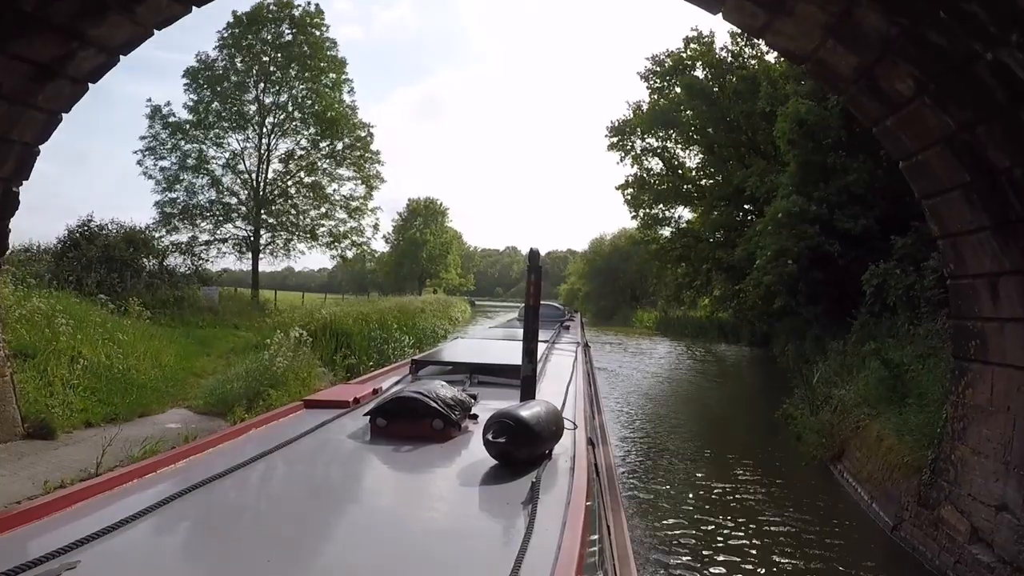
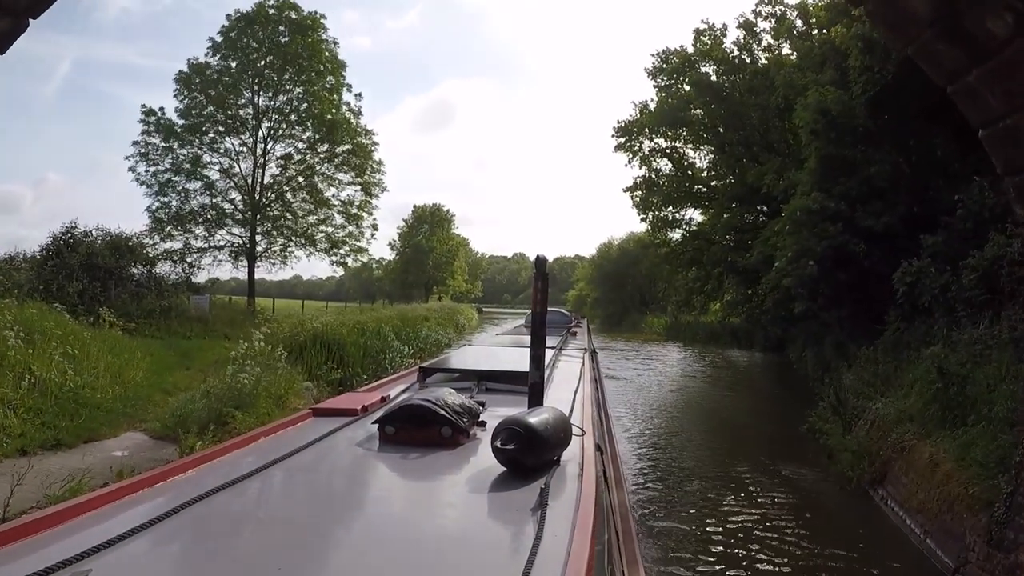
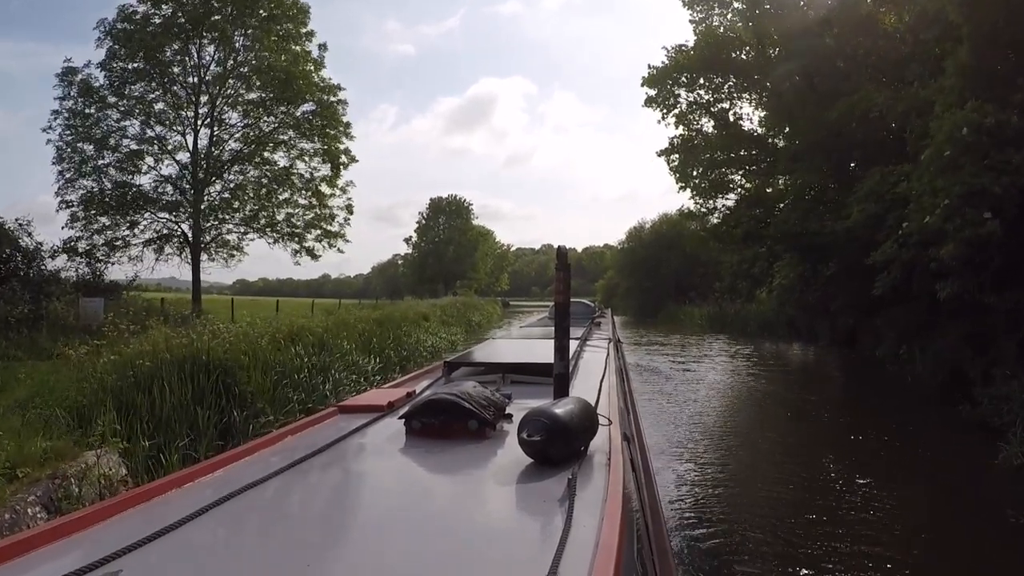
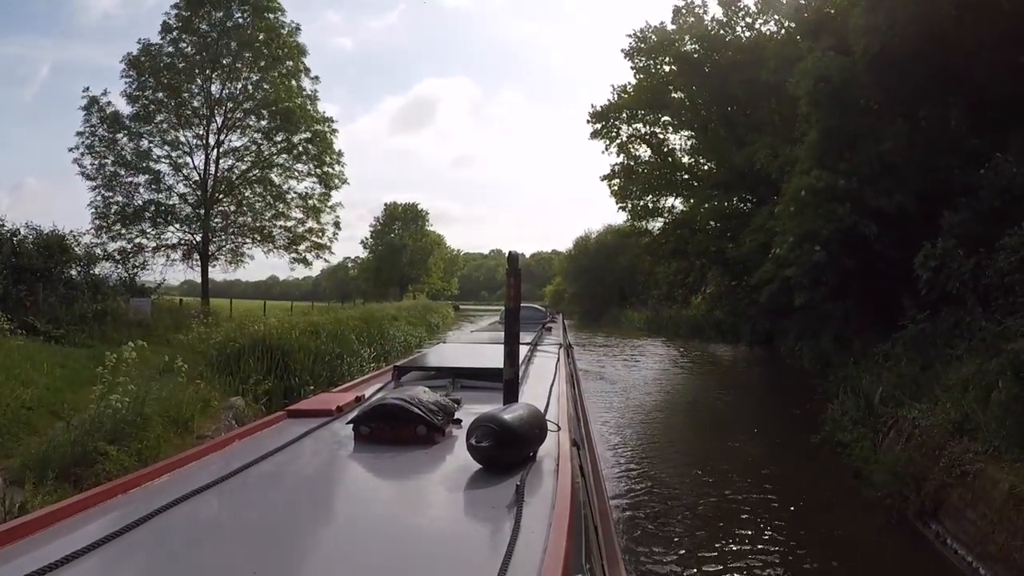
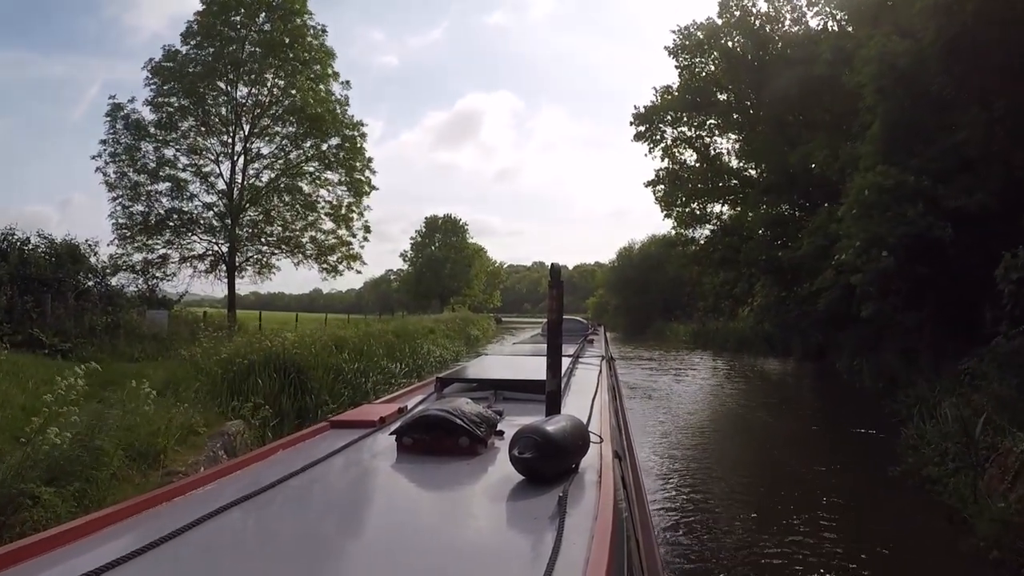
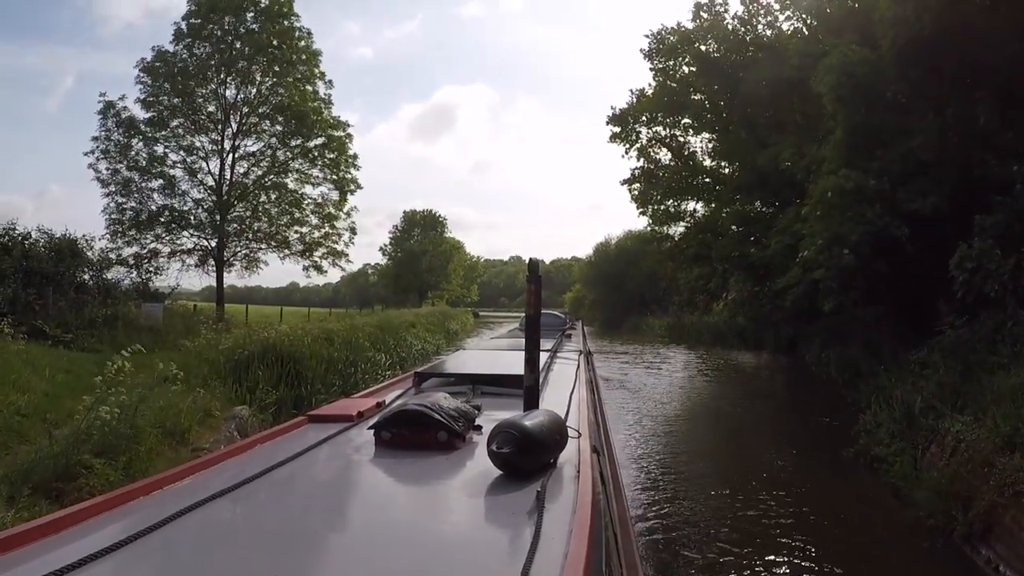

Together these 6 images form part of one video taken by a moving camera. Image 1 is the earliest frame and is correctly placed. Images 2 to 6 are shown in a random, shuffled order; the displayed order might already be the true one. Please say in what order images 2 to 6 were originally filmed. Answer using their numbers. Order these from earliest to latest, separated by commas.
2, 4, 6, 5, 3
